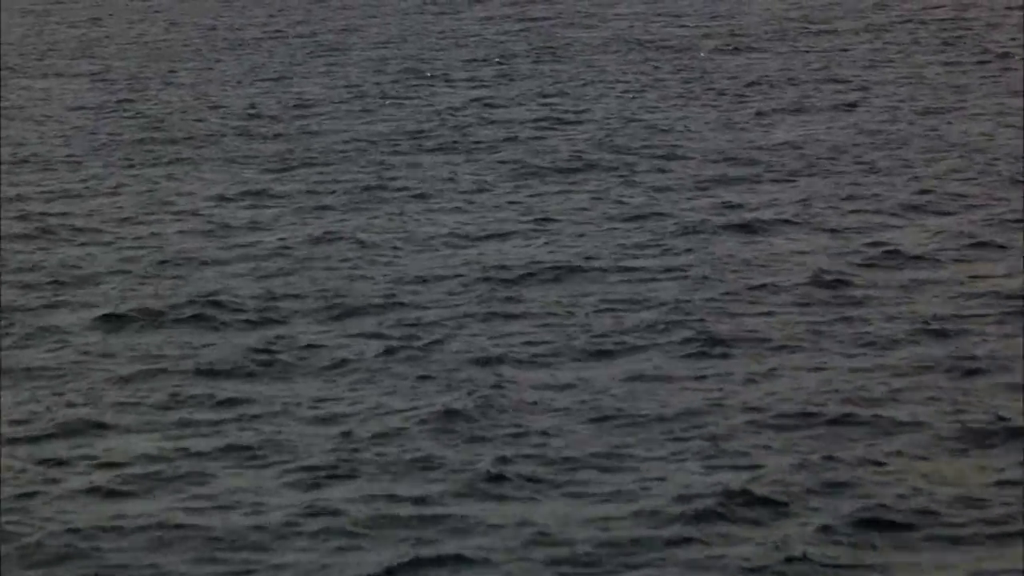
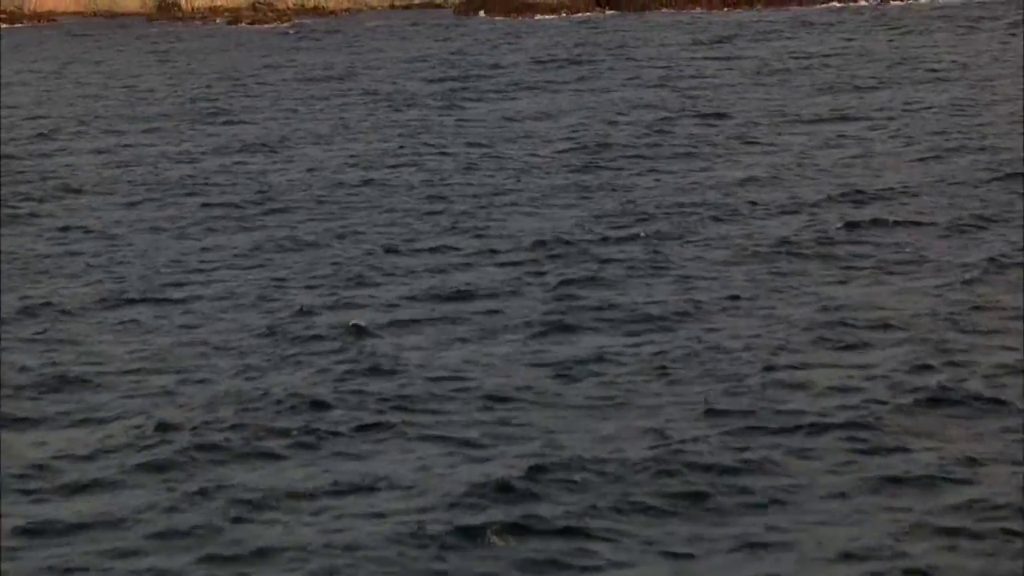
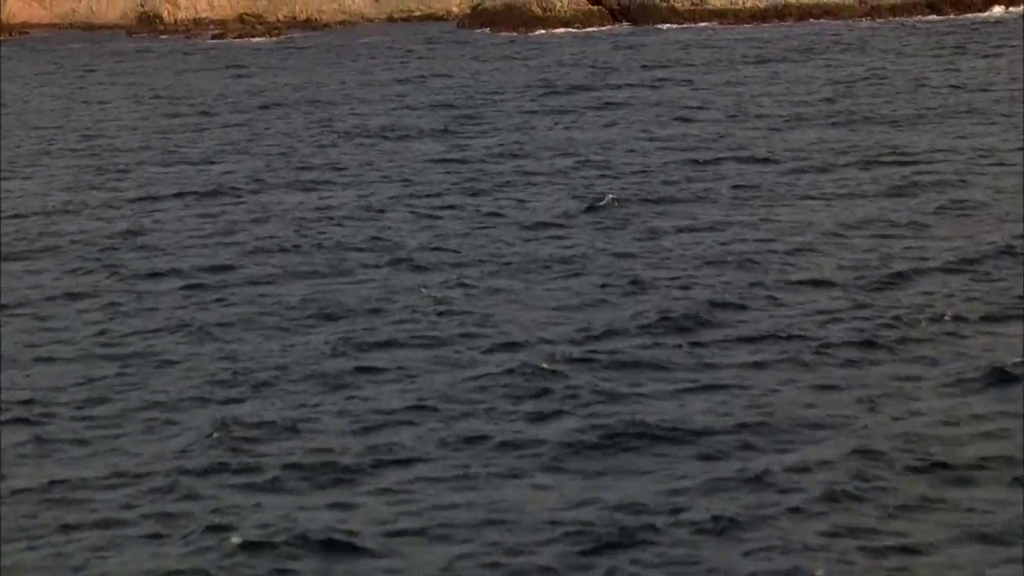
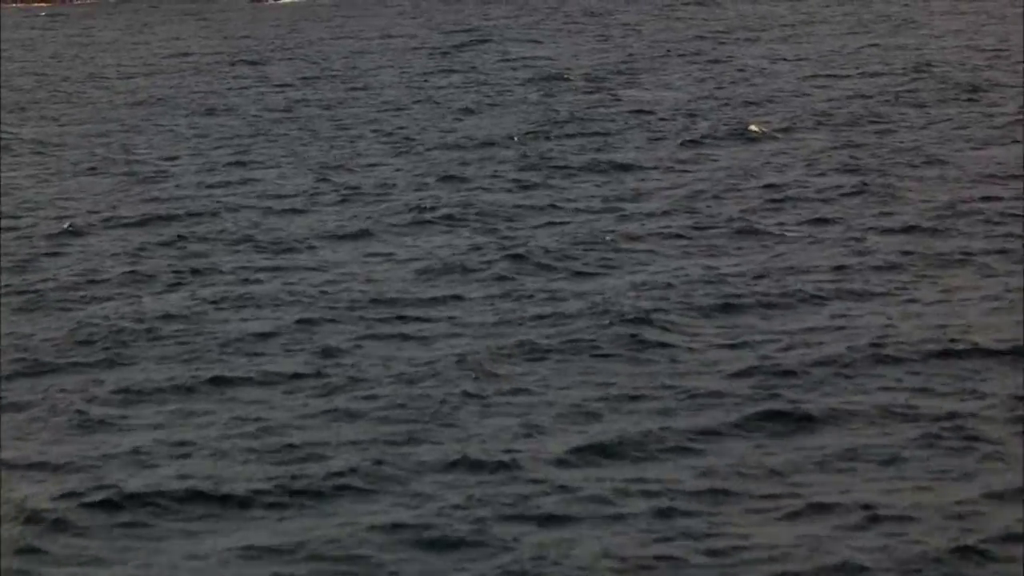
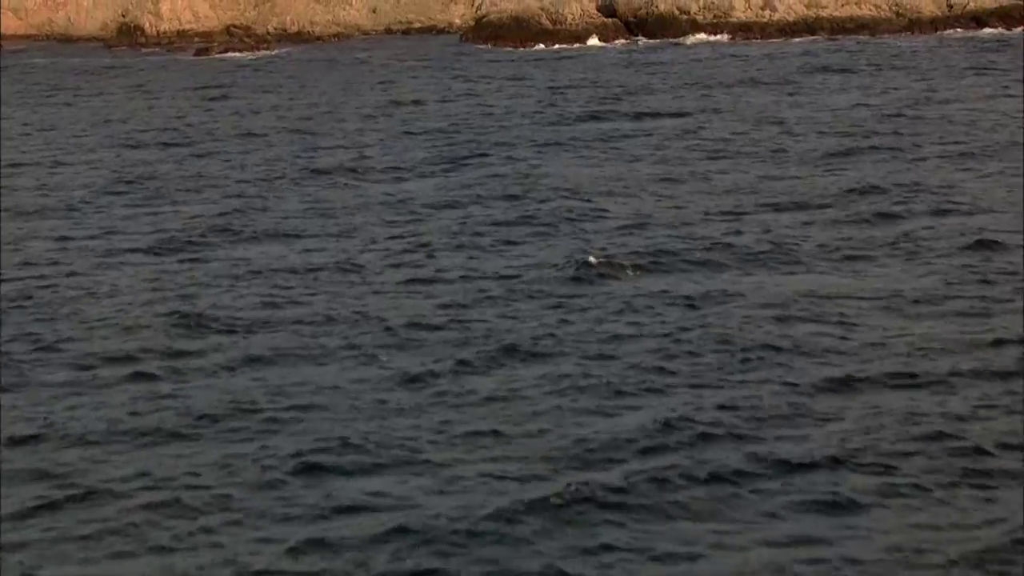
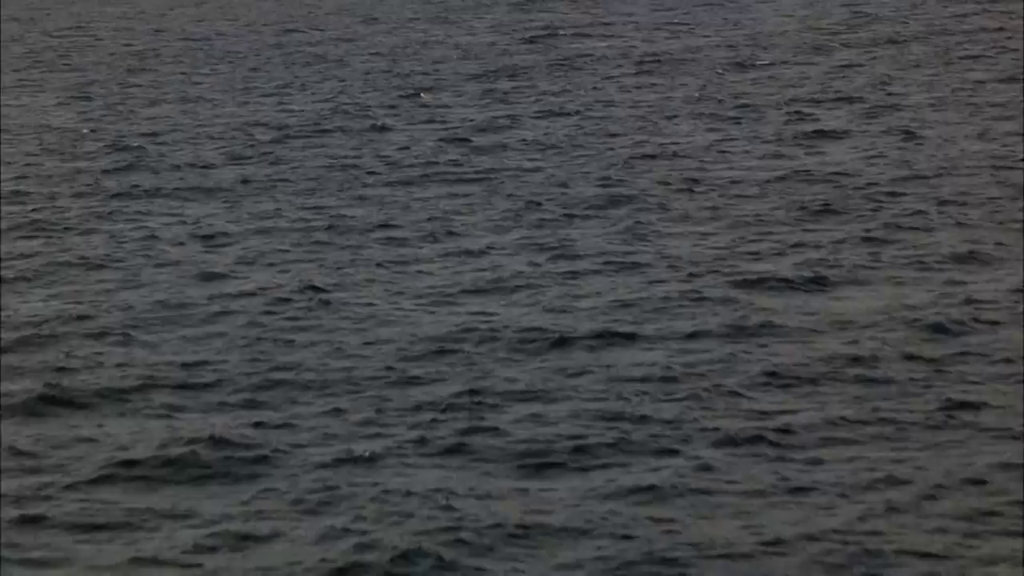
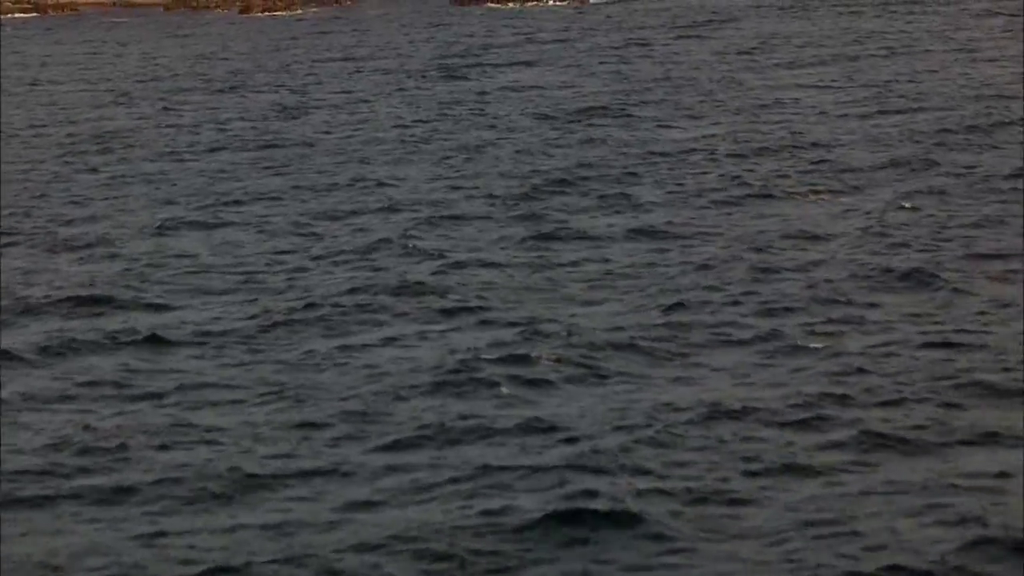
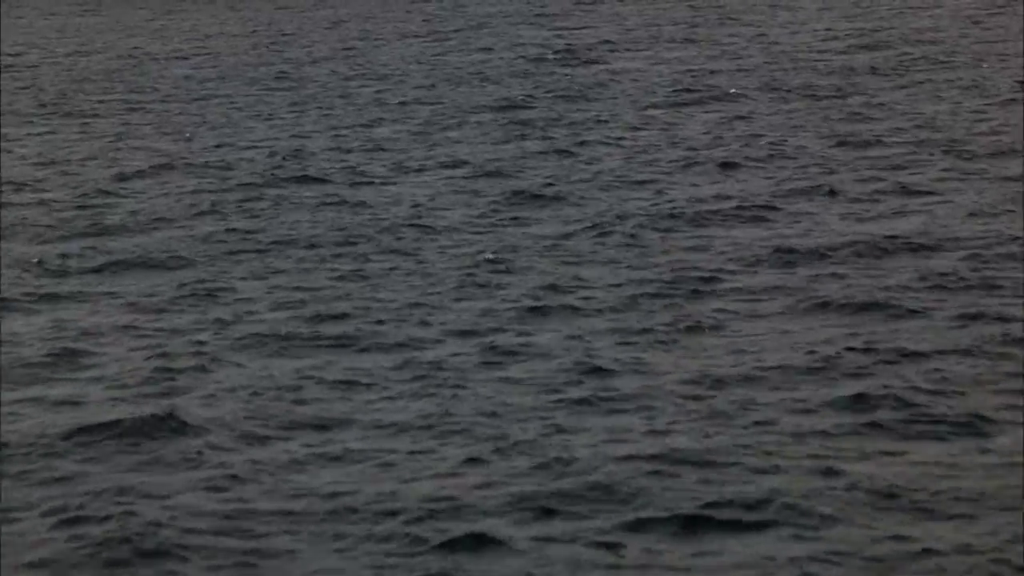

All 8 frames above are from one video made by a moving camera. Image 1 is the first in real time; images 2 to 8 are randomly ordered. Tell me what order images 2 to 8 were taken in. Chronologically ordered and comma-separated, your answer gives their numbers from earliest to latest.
6, 8, 4, 7, 2, 3, 5
